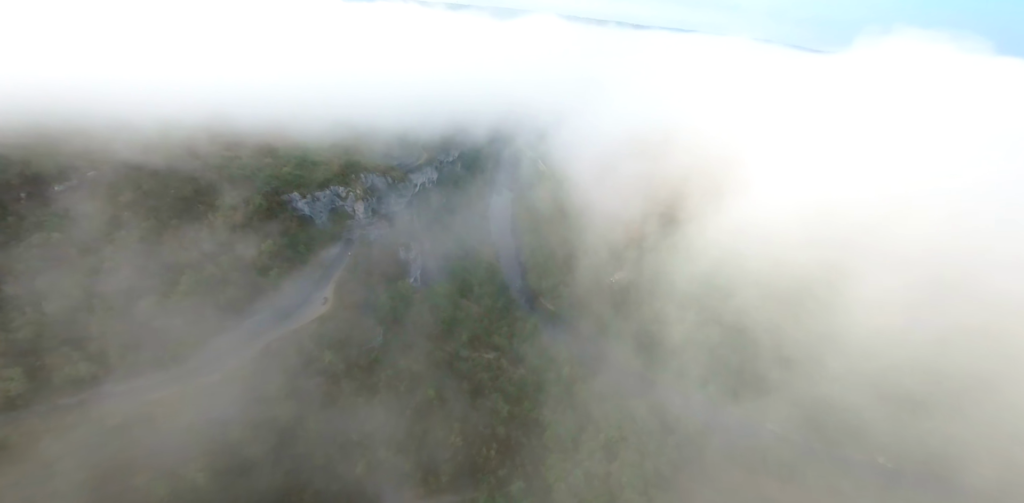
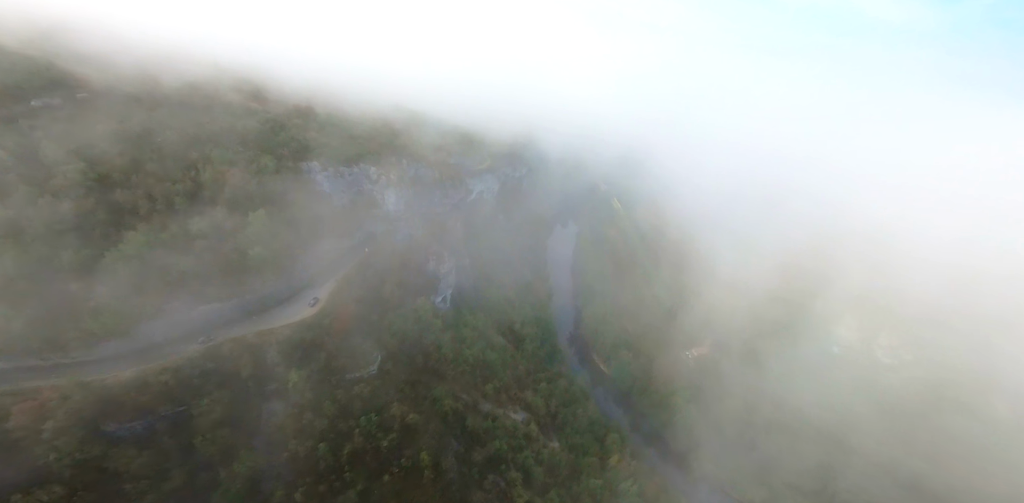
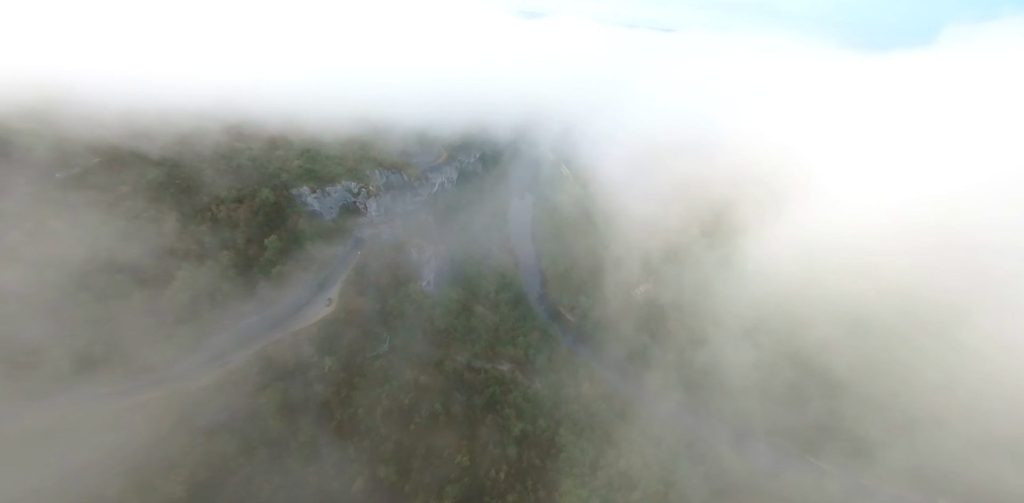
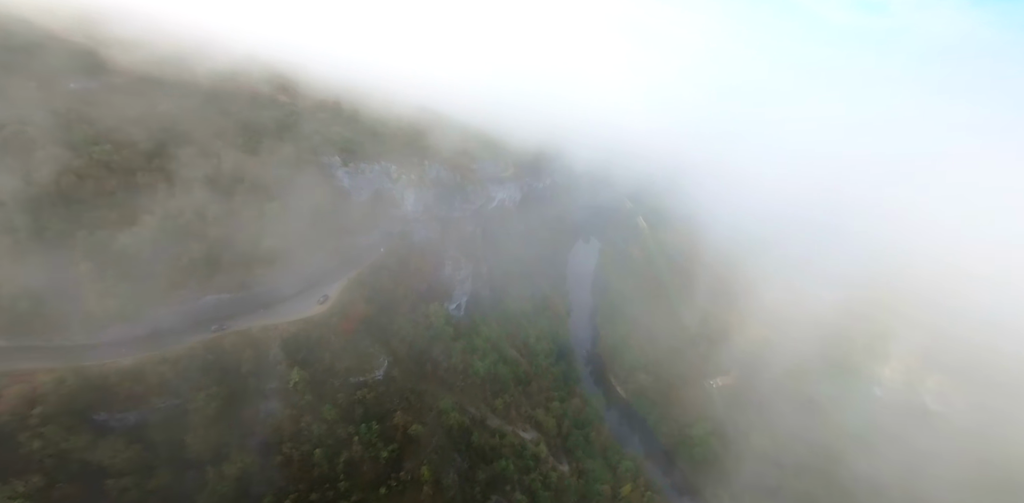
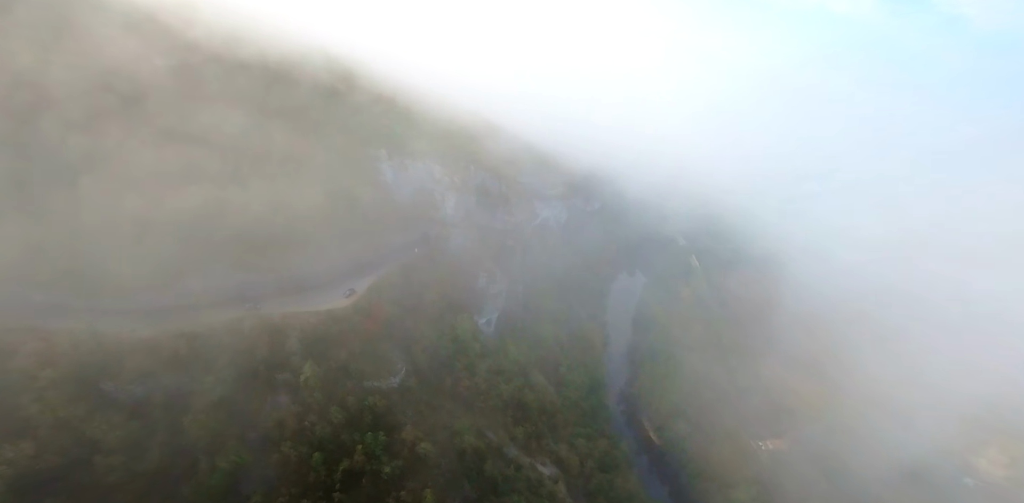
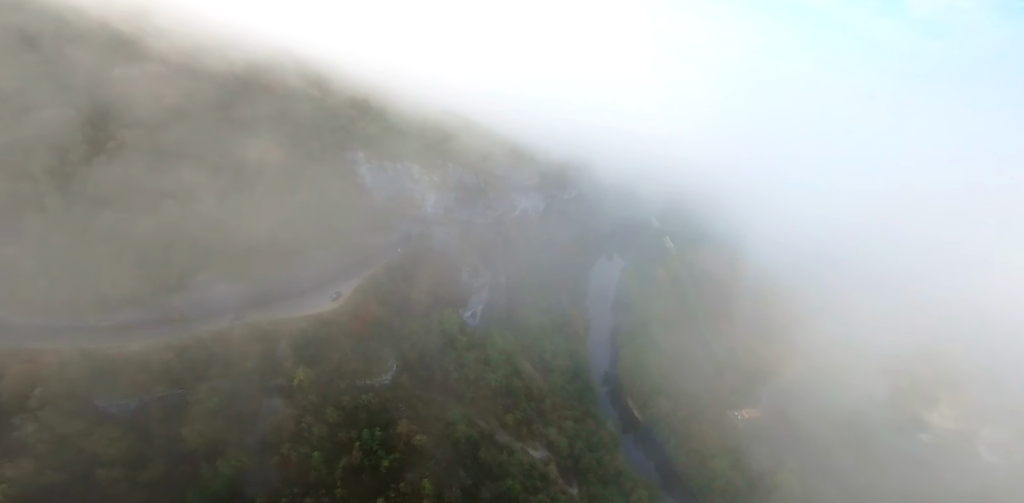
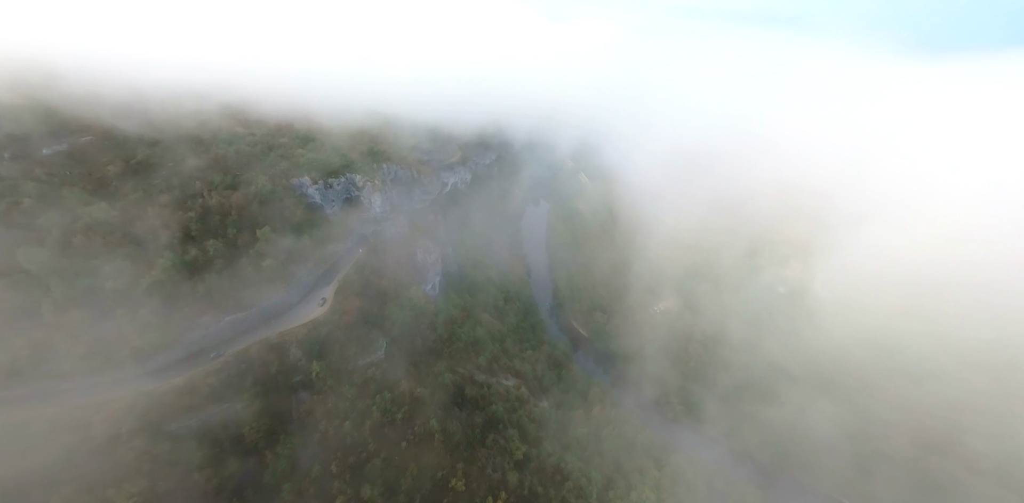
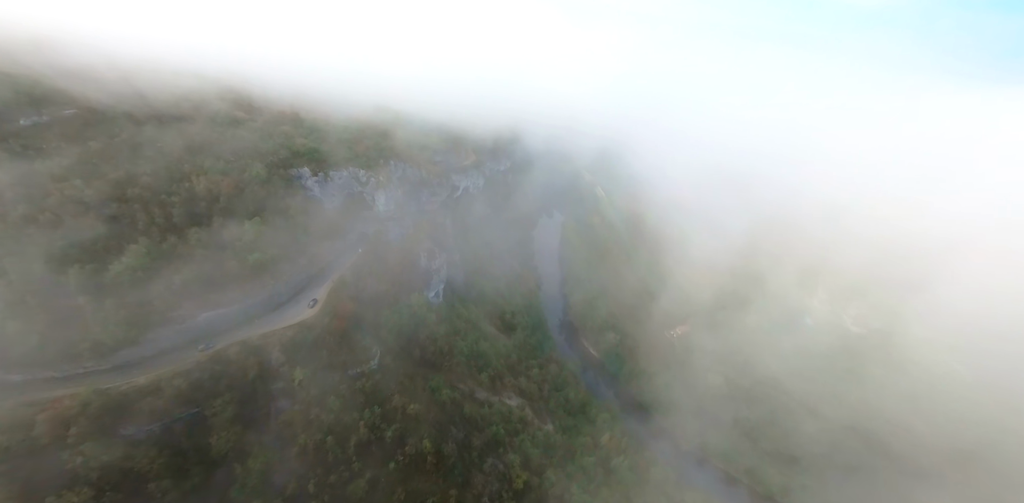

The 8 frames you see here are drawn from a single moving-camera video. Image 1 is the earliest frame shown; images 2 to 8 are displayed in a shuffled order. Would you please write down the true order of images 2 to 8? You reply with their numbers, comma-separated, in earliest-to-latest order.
3, 7, 8, 2, 4, 6, 5
